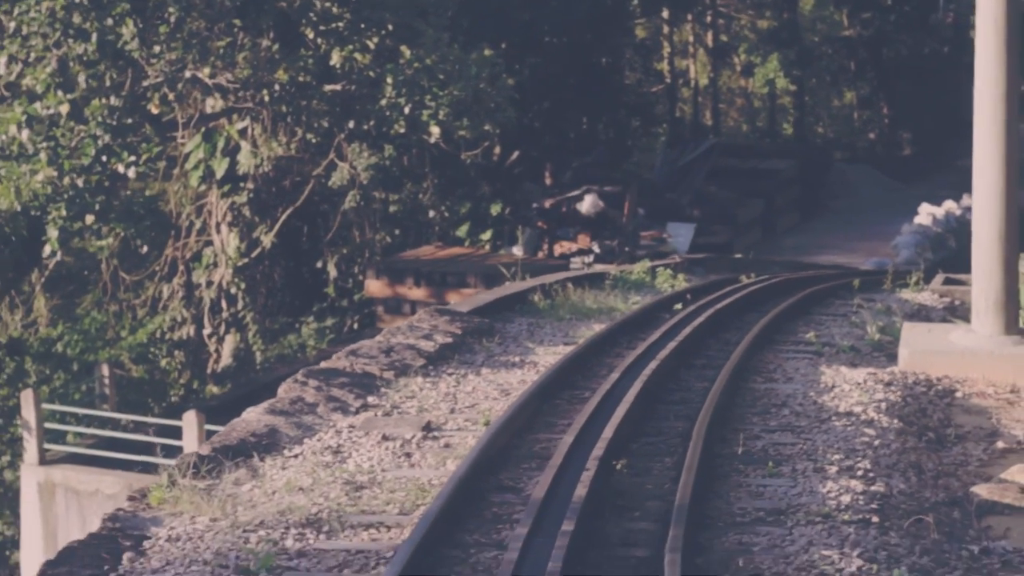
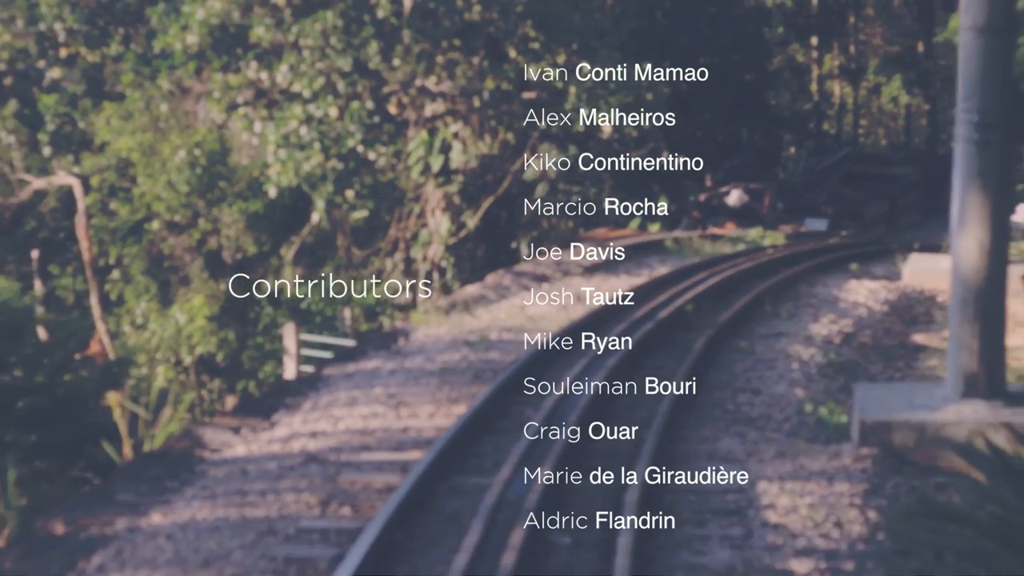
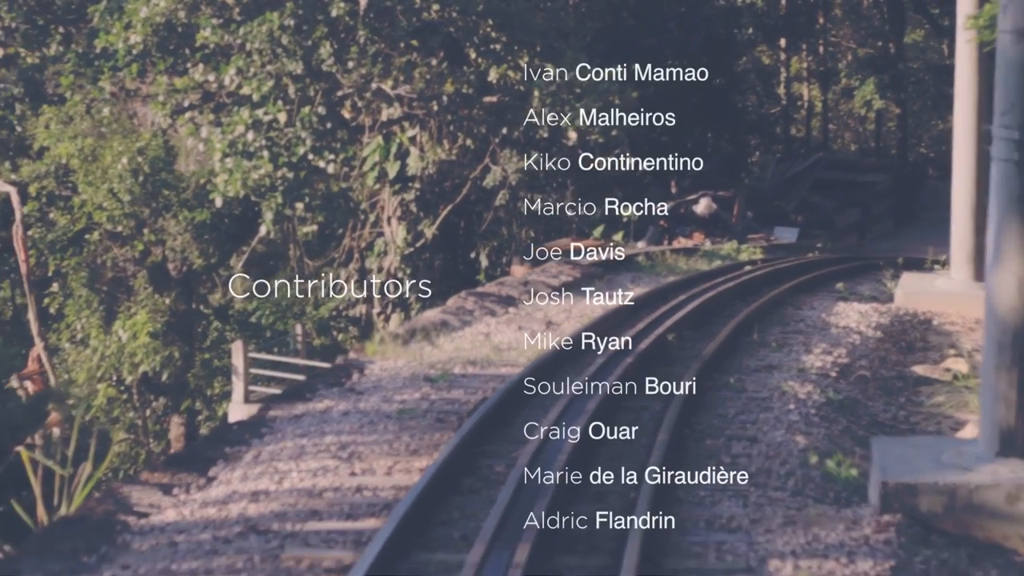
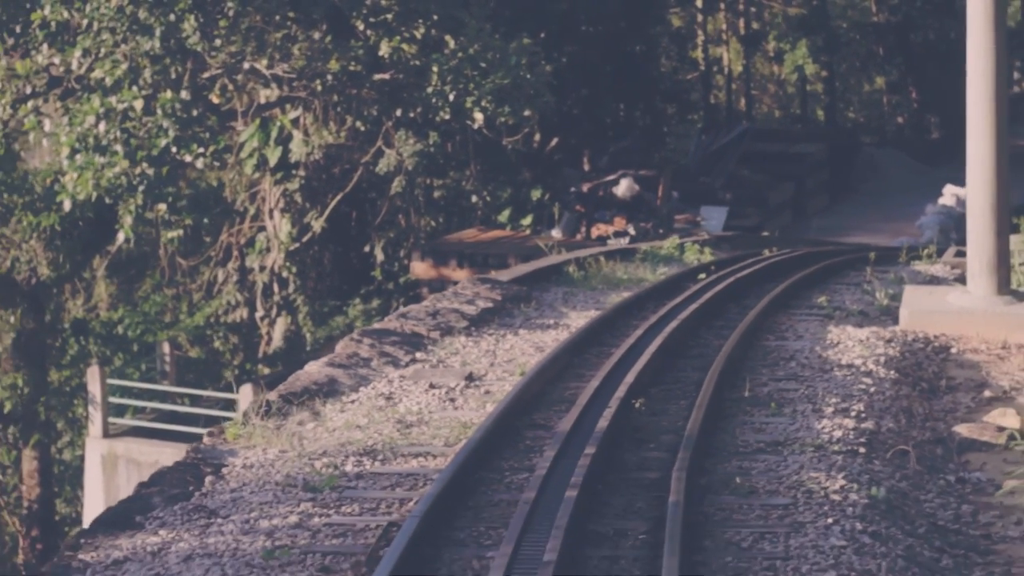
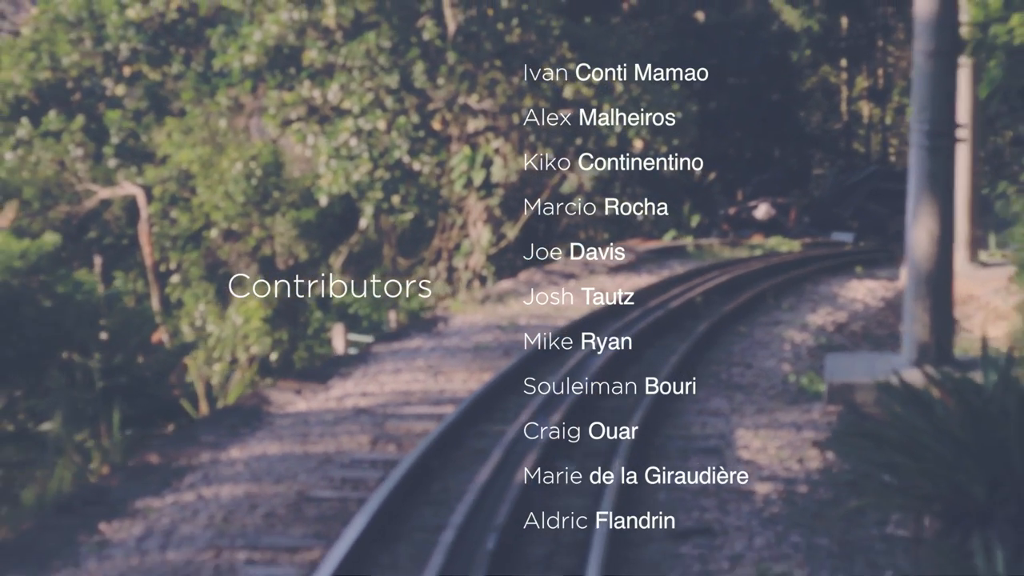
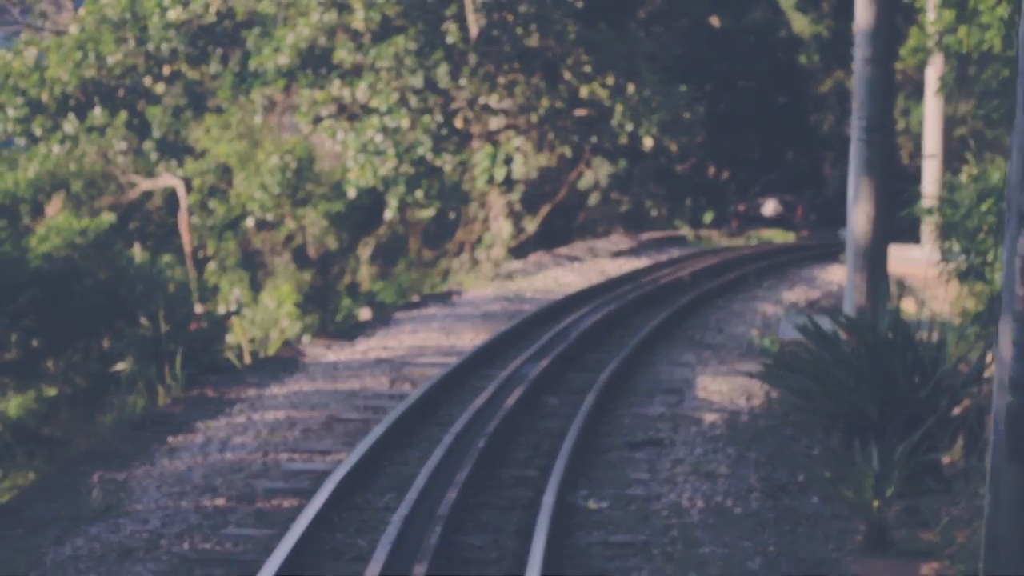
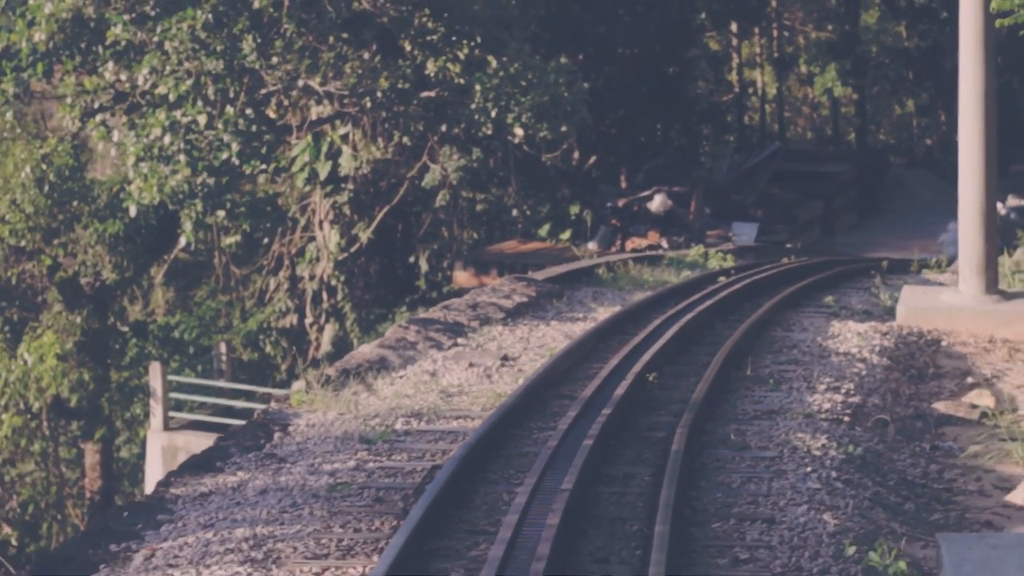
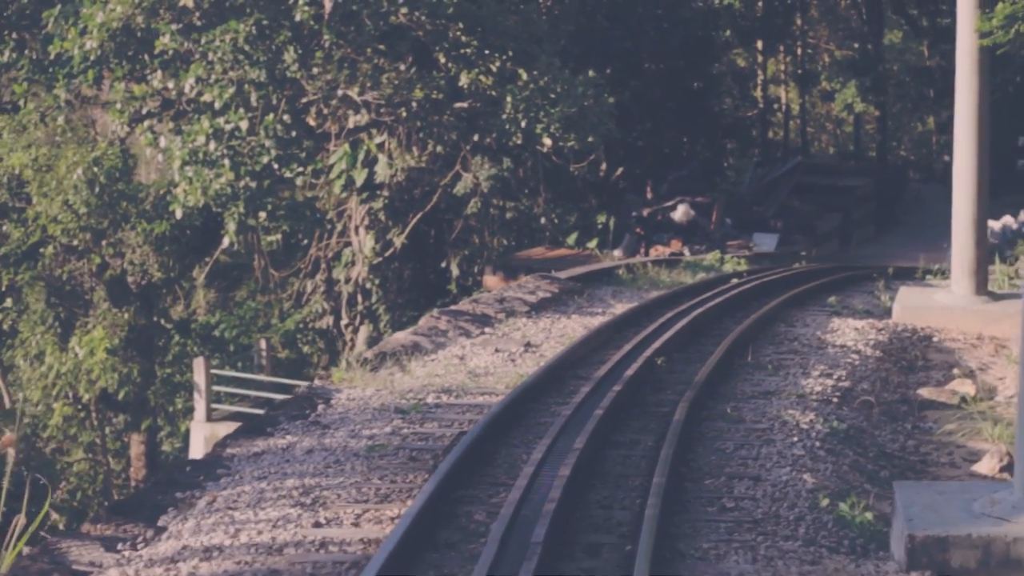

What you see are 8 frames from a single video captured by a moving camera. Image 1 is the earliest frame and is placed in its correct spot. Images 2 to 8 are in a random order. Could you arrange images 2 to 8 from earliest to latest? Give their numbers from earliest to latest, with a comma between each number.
4, 7, 8, 3, 2, 5, 6
